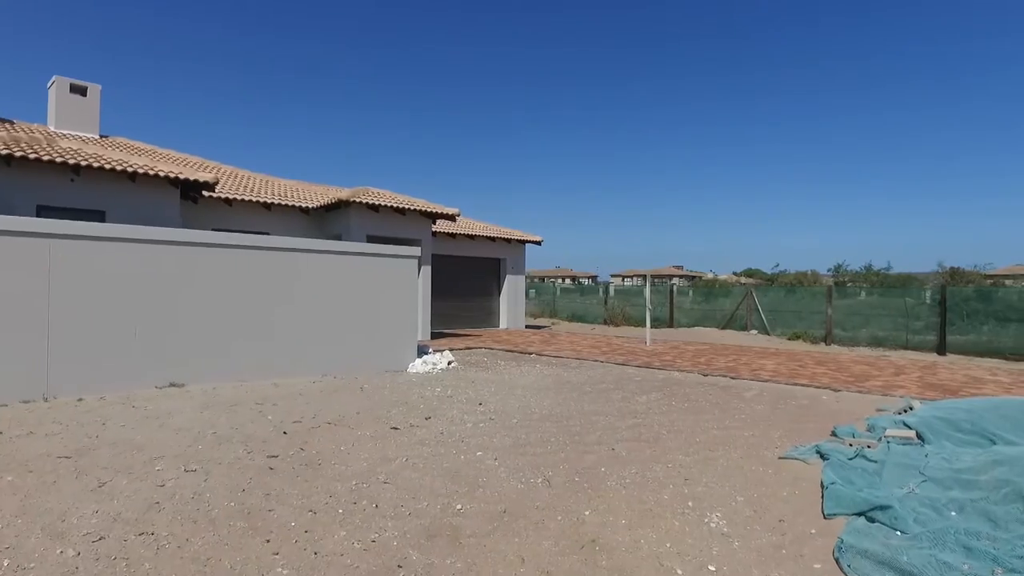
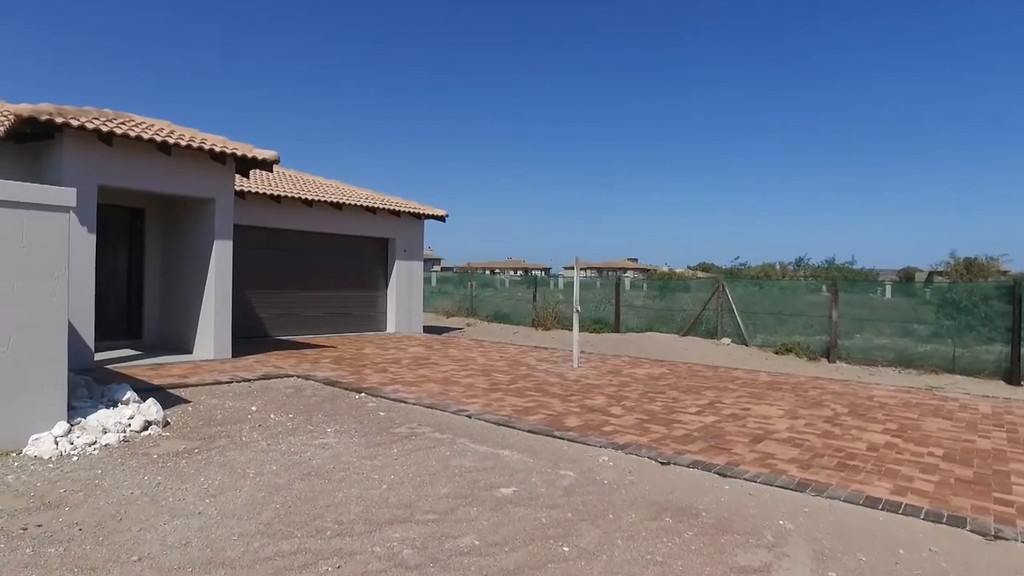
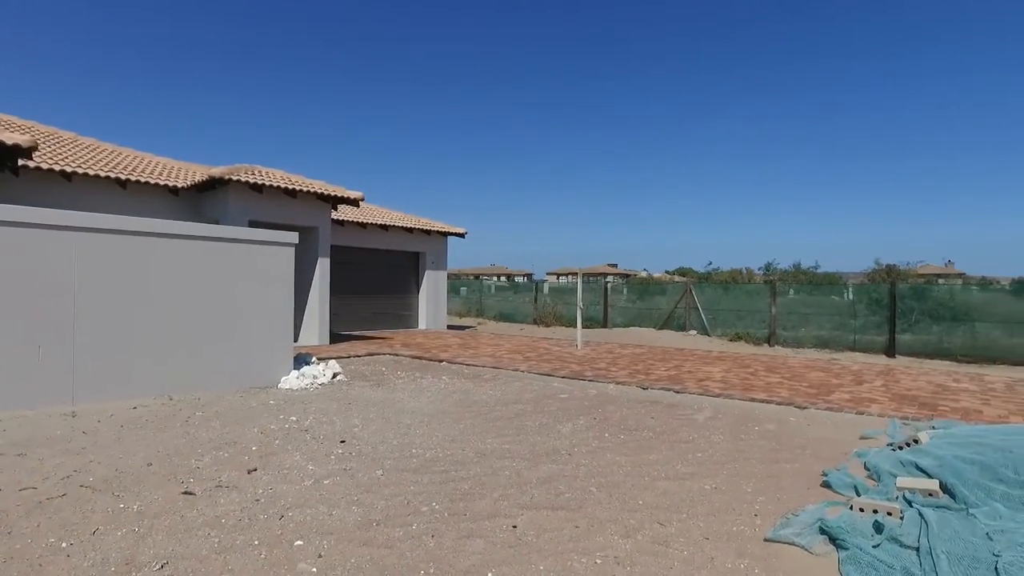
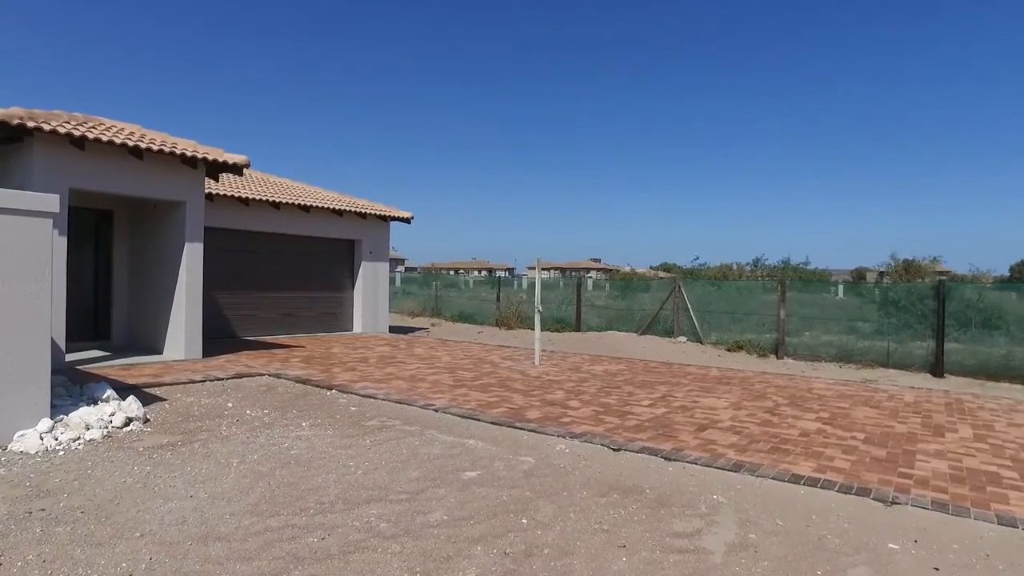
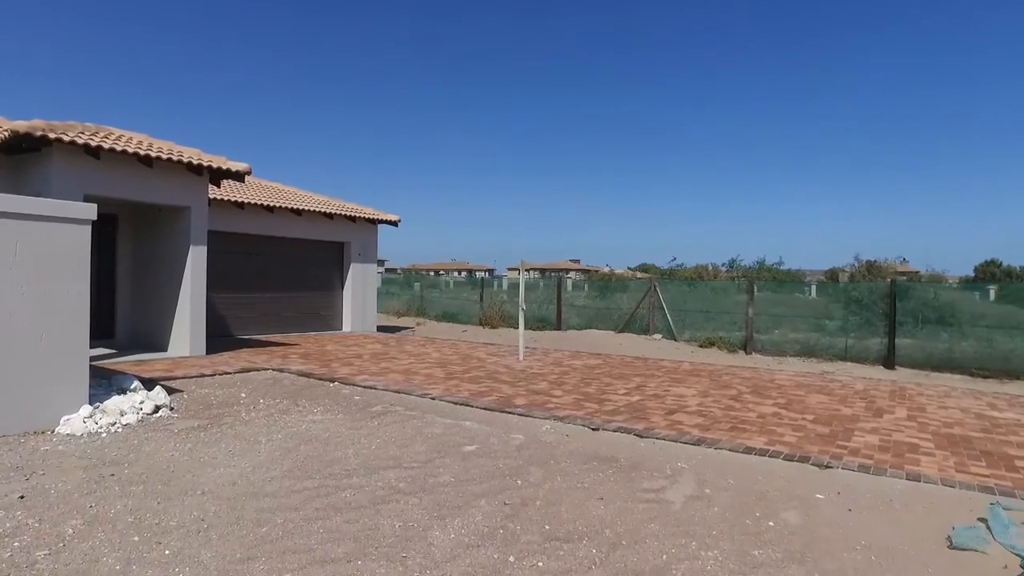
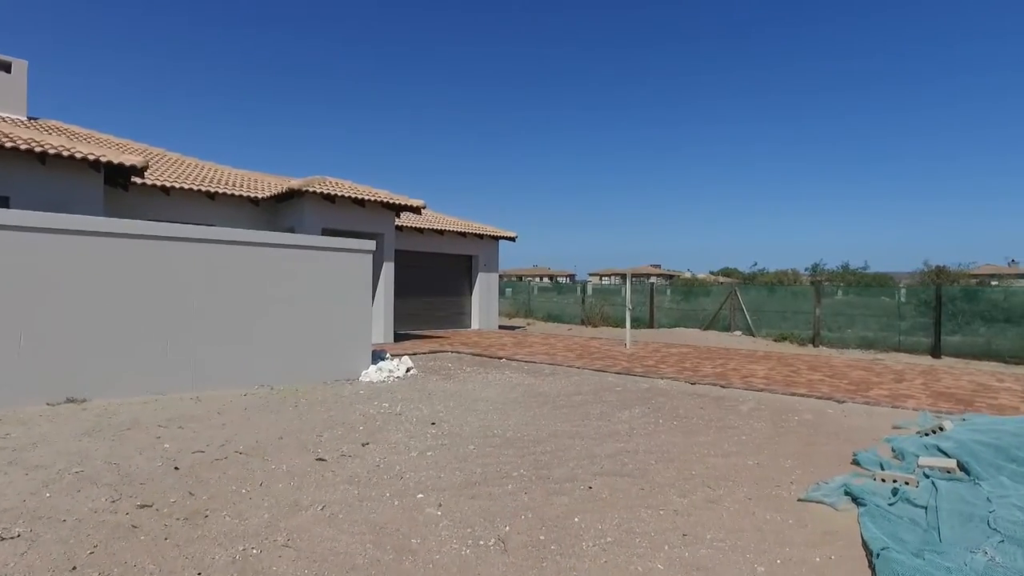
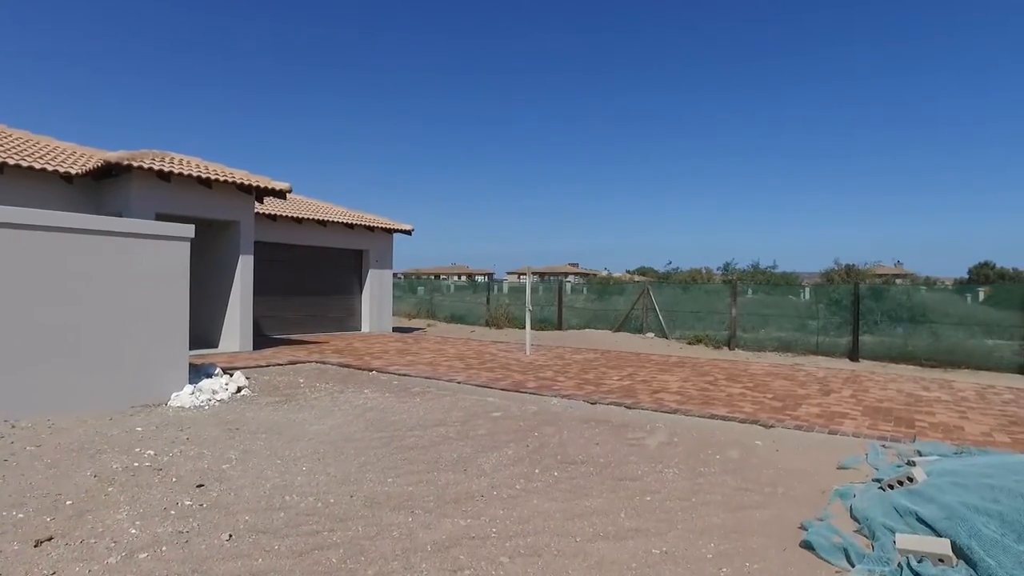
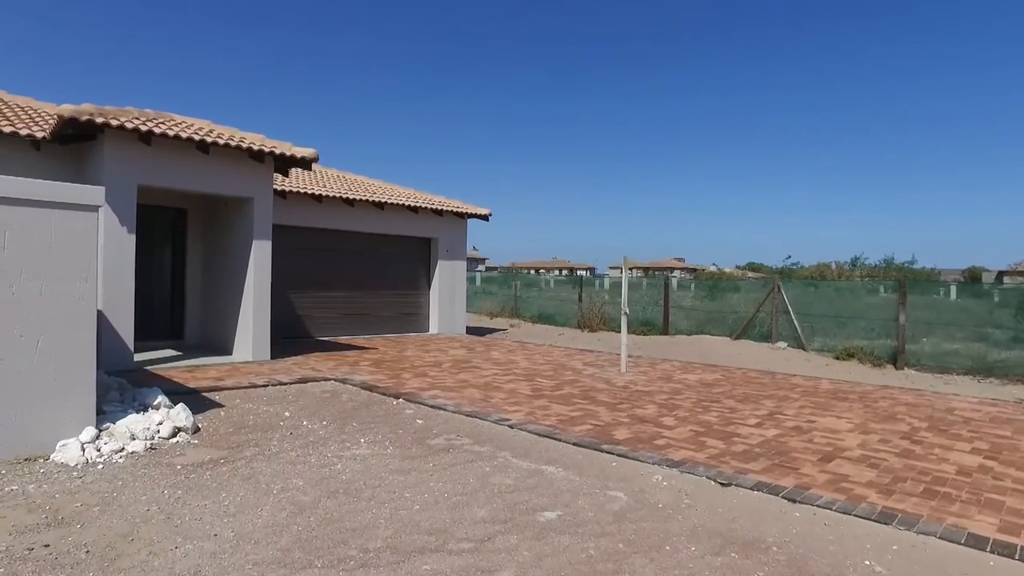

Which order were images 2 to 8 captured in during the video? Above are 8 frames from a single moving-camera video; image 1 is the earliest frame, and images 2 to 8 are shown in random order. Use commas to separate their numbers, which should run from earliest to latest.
6, 3, 7, 5, 4, 2, 8
